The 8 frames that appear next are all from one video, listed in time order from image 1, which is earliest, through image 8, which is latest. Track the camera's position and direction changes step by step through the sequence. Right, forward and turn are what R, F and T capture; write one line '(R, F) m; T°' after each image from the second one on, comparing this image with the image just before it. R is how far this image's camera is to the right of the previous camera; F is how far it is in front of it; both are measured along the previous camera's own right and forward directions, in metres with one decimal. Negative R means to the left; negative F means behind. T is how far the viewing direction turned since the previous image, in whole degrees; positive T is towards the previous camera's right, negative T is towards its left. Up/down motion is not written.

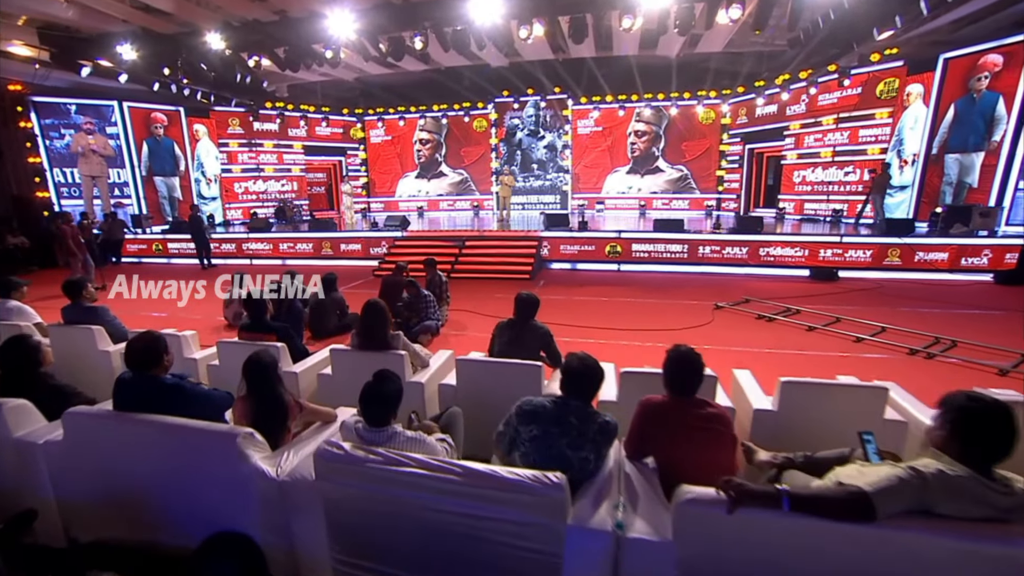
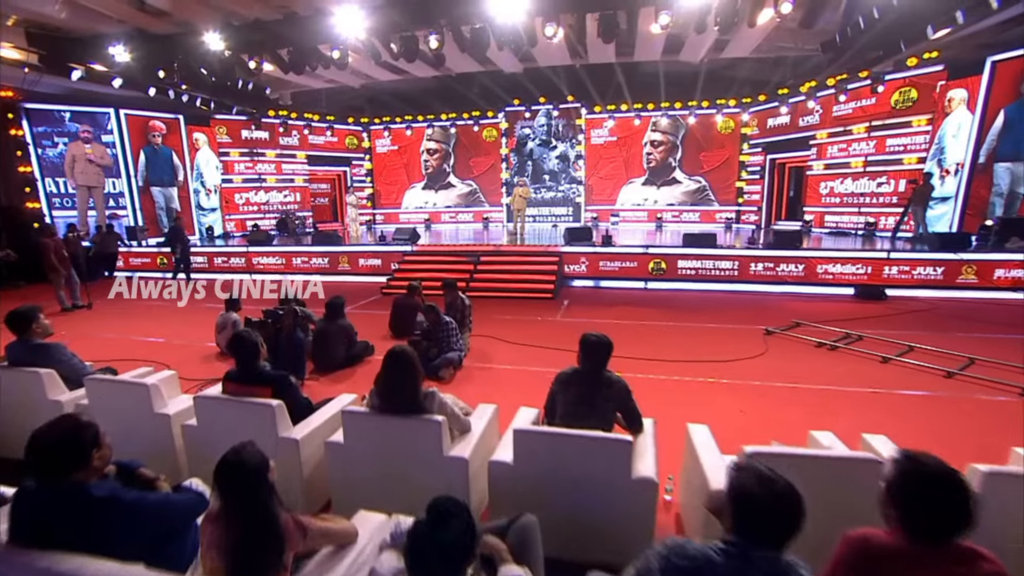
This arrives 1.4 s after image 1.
(-0.4, +0.8) m; 0°
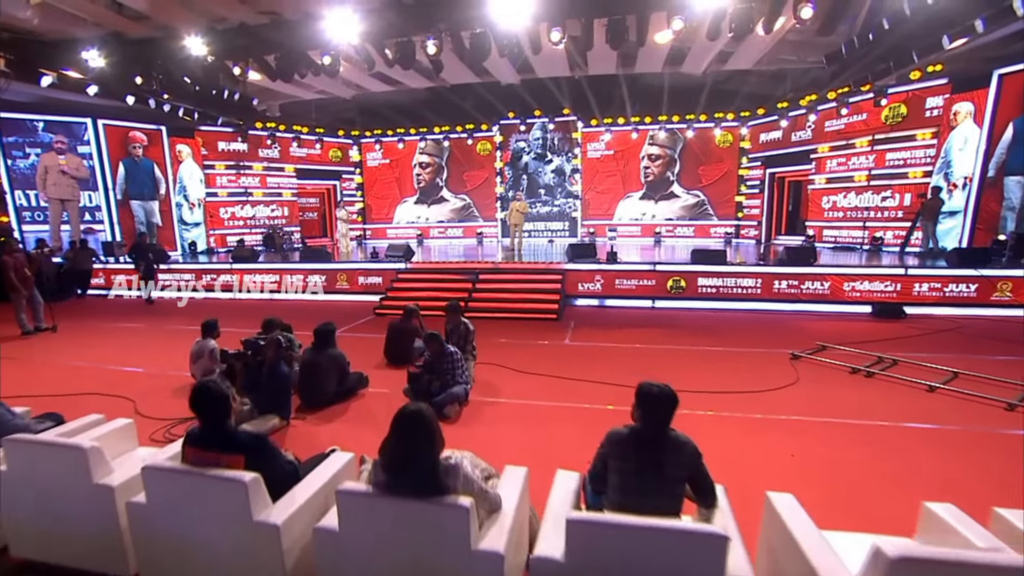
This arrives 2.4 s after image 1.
(-0.2, +0.6) m; +1°
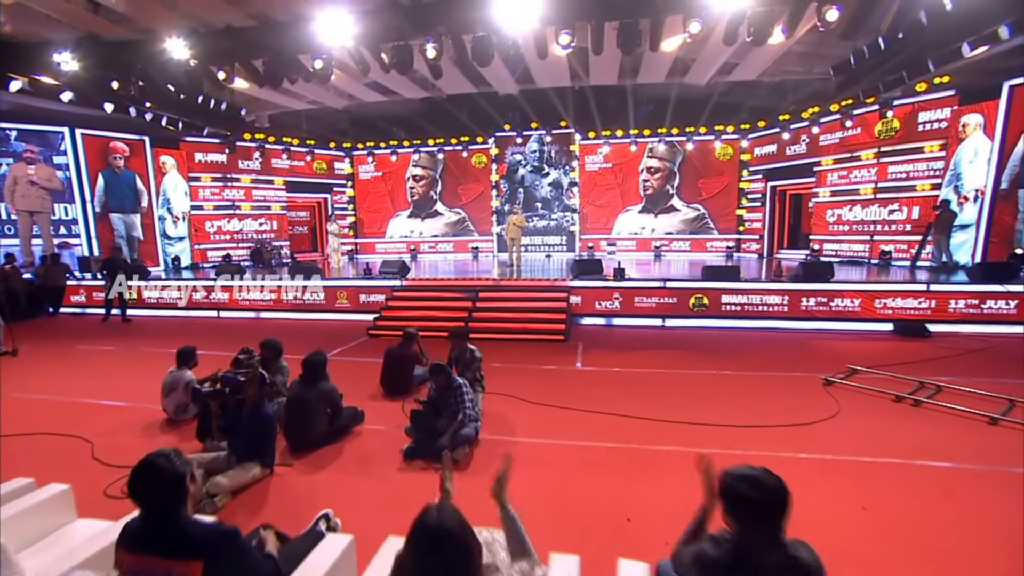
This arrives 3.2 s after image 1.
(-0.2, +0.6) m; +1°
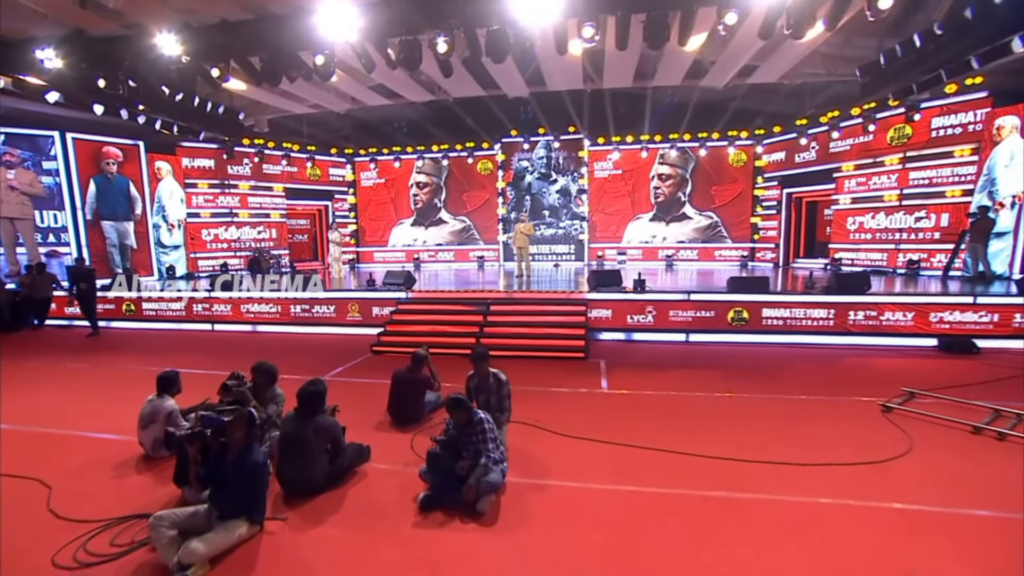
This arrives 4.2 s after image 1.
(-0.3, +0.6) m; 0°
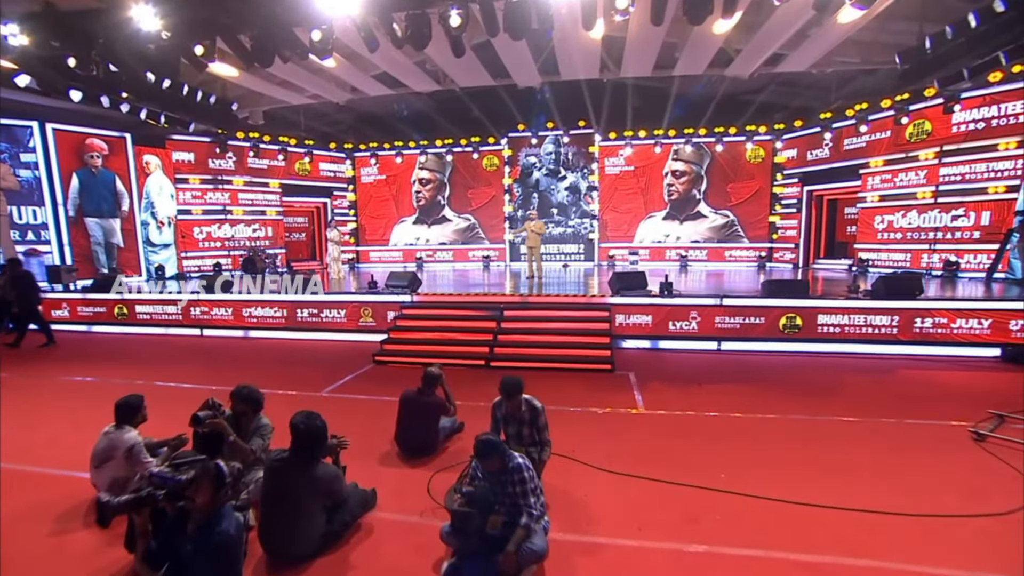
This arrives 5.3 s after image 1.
(-0.3, +0.8) m; 0°
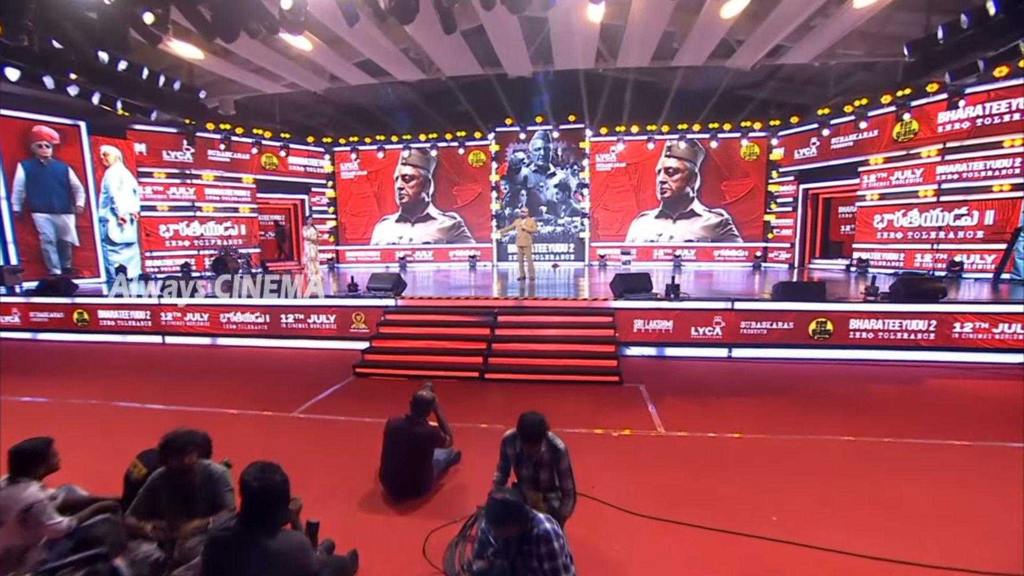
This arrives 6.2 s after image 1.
(-0.2, +0.7) m; +2°
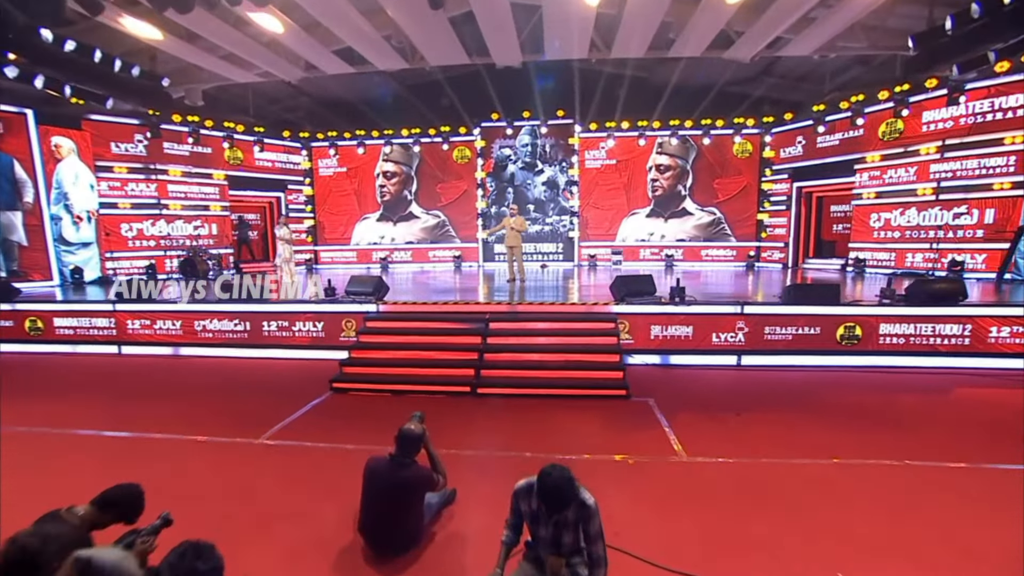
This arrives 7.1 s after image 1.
(-0.2, +0.7) m; +2°
